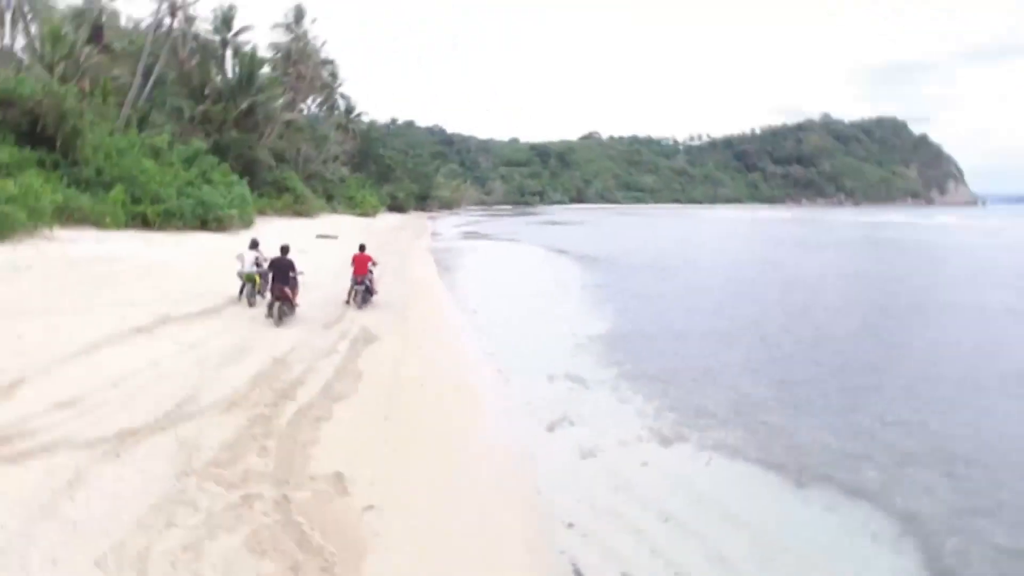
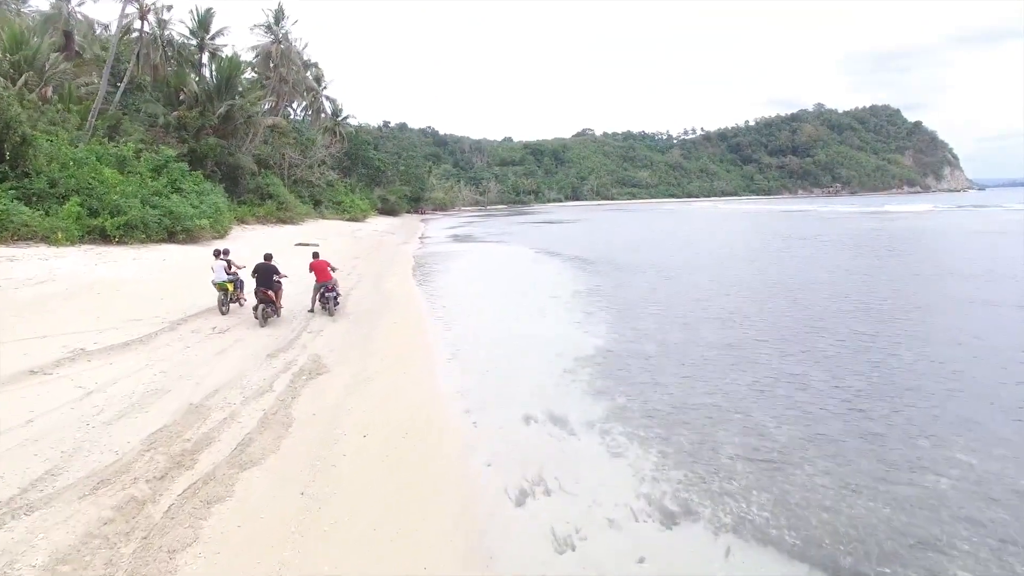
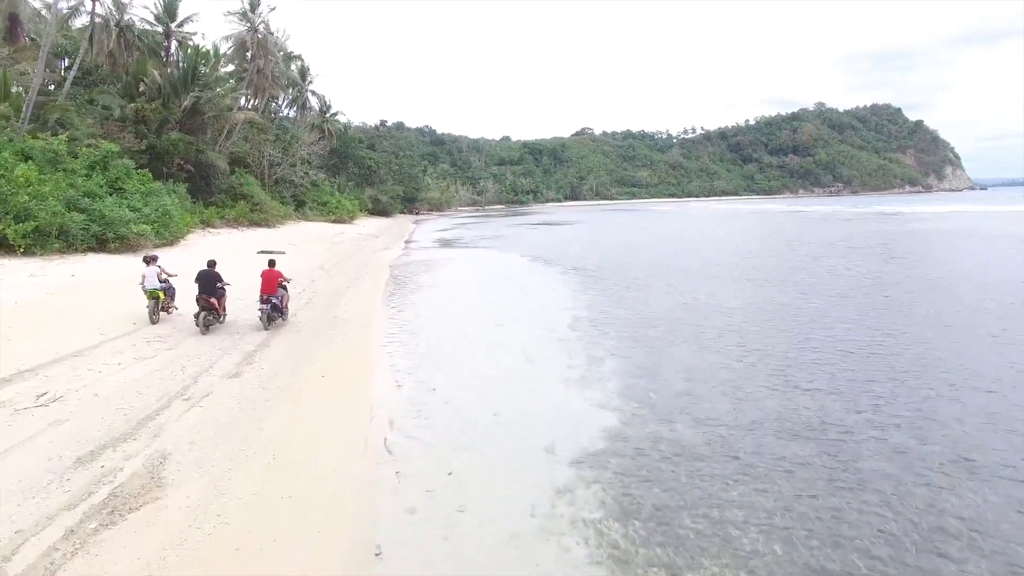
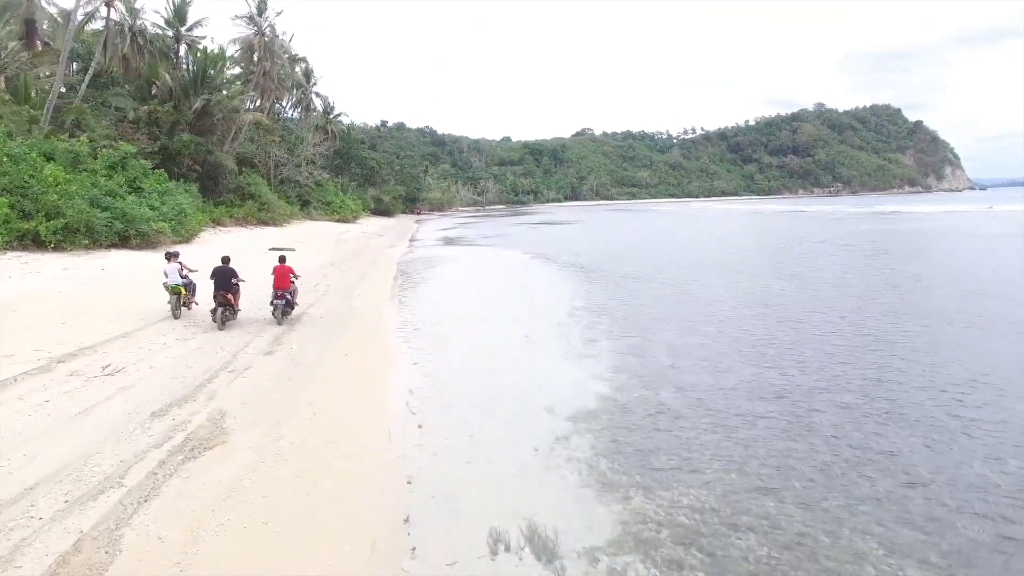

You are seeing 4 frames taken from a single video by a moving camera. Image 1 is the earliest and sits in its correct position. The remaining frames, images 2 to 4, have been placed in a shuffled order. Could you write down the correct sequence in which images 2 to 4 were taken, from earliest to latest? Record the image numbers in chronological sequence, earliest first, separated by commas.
2, 4, 3
